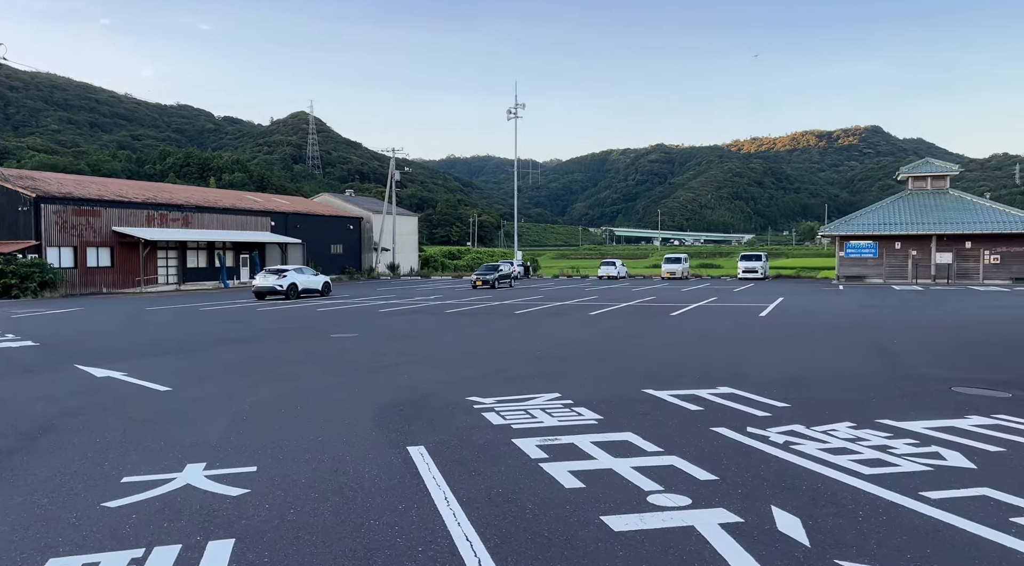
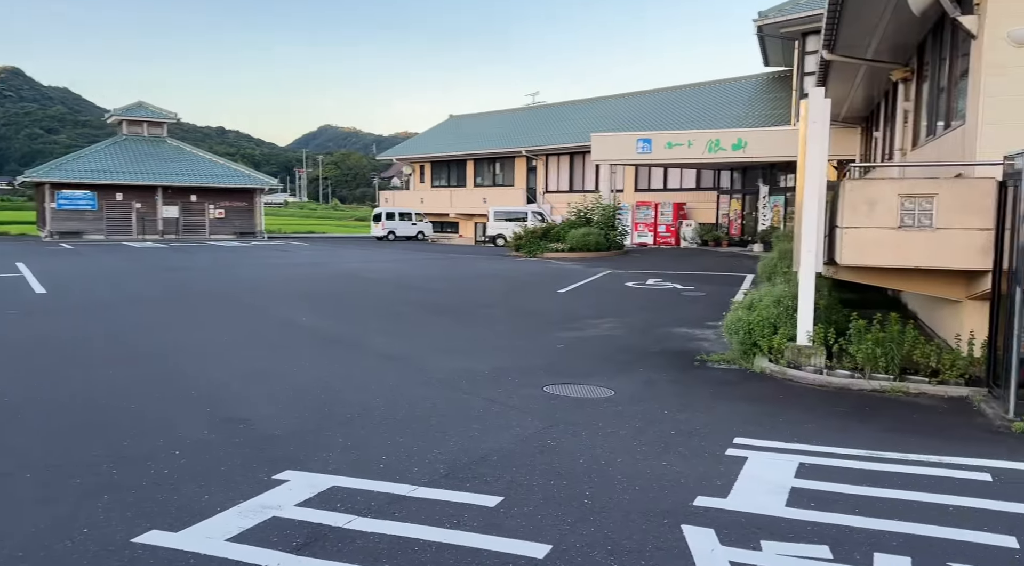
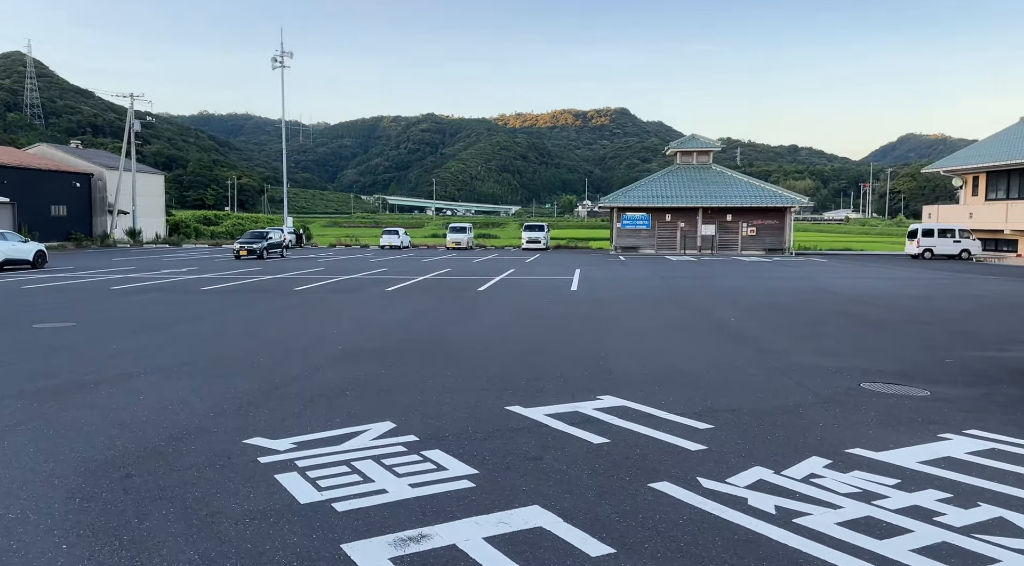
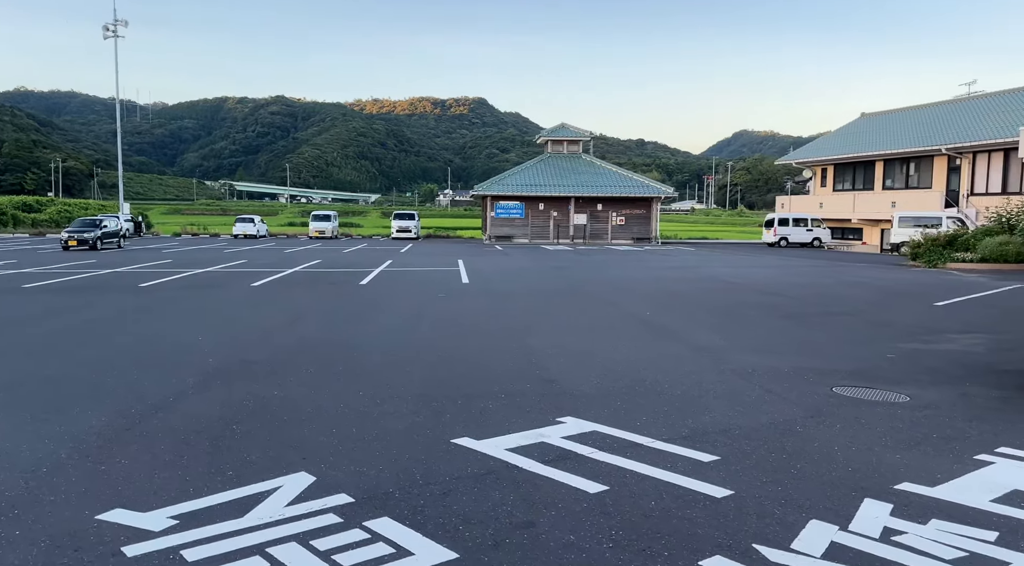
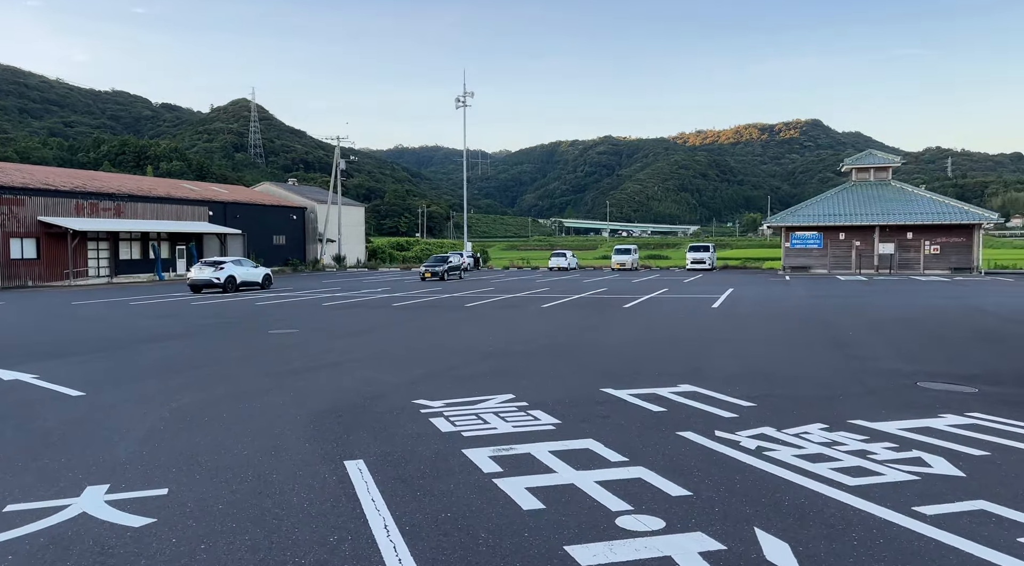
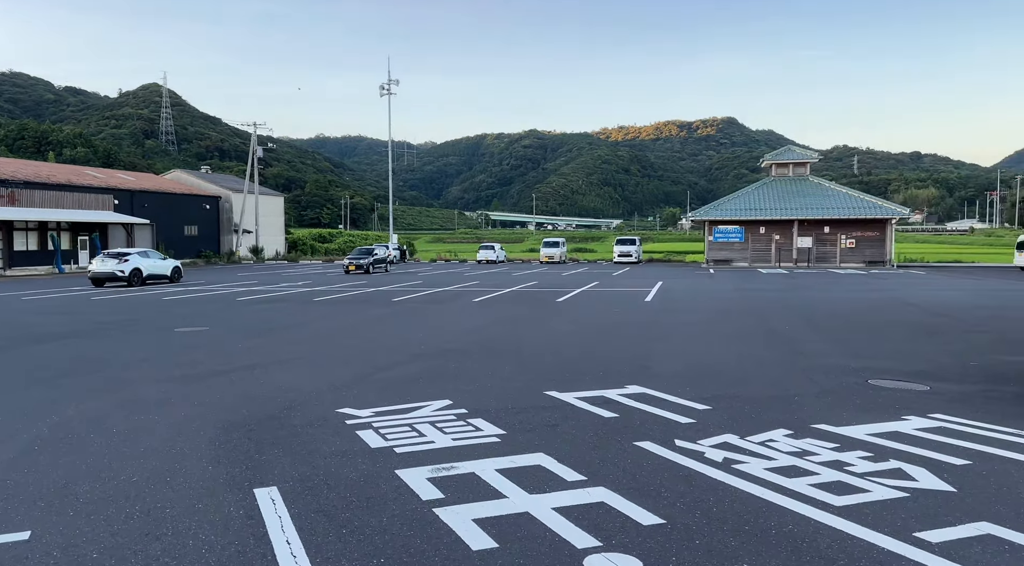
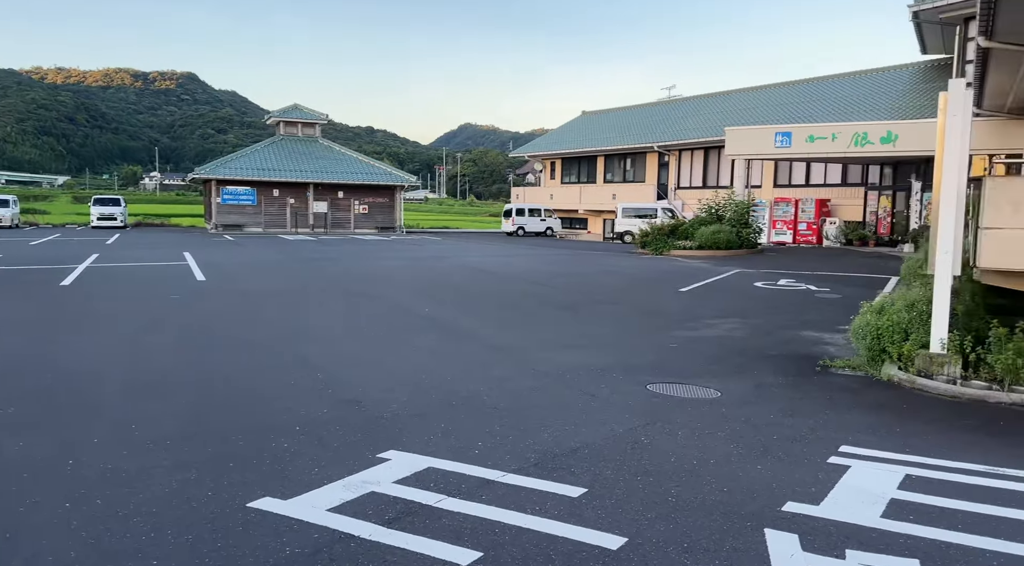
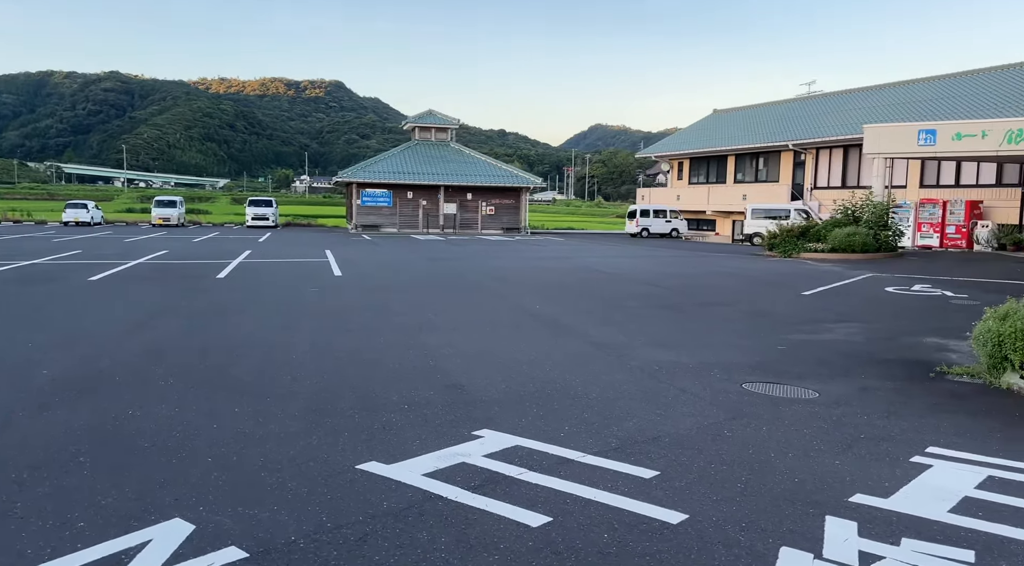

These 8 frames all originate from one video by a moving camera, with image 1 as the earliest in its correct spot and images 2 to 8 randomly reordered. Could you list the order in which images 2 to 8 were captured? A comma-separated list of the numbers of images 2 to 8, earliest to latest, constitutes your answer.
5, 6, 3, 4, 8, 7, 2
